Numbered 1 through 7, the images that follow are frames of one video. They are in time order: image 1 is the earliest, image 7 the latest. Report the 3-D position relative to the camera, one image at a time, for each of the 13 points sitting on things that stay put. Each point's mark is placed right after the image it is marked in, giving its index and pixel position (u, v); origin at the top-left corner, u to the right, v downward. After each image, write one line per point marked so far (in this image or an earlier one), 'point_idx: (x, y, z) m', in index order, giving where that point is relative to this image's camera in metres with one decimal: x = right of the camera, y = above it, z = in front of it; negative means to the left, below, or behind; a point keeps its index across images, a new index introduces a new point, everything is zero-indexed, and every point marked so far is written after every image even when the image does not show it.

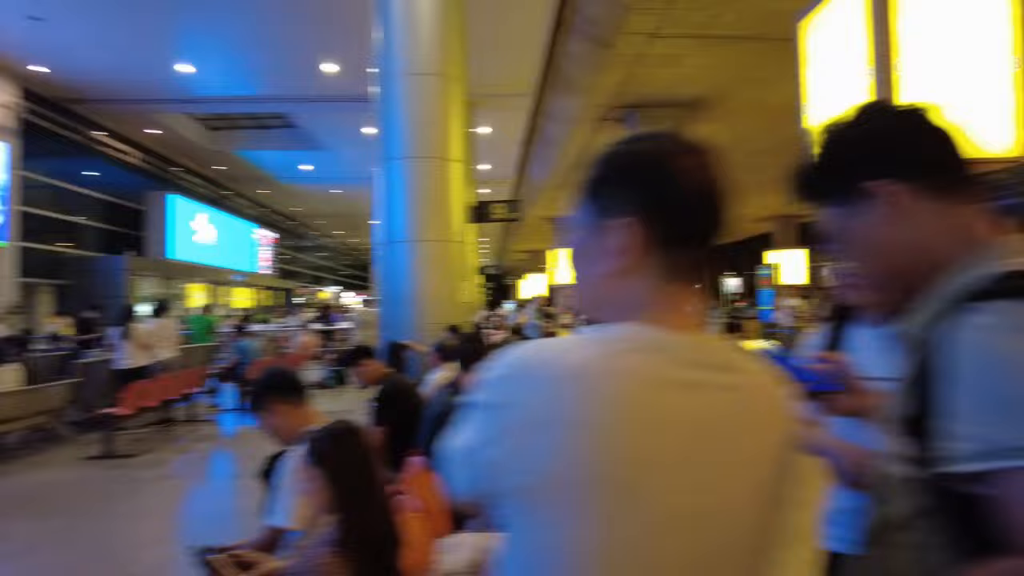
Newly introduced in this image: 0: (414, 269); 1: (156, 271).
0: (-1.1, +0.2, +7.4) m
1: (-12.1, +0.7, +21.8) m
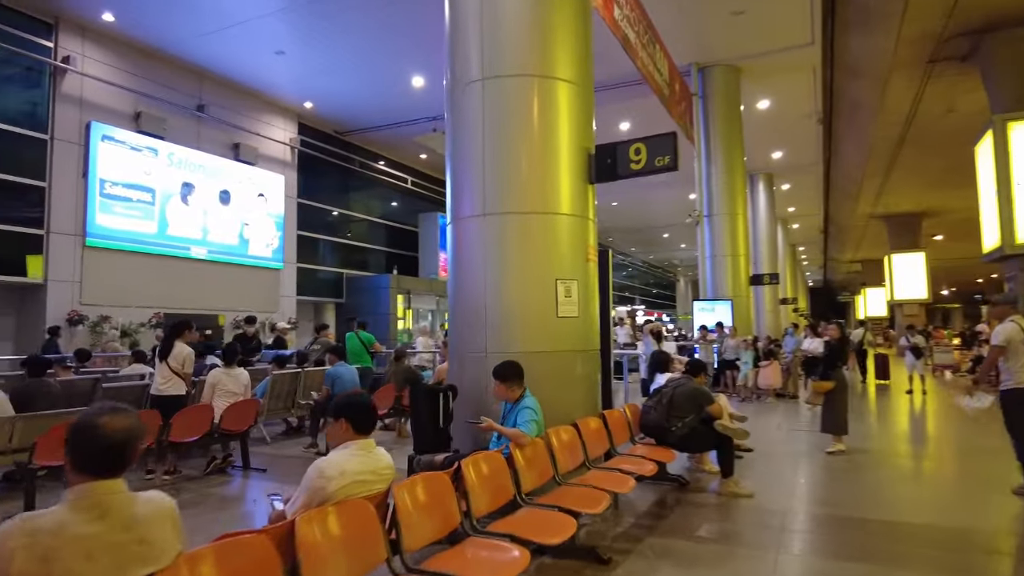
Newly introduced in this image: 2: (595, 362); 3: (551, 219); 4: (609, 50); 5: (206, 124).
0: (-0.1, +0.2, +4.4) m
1: (-3.1, +0.1, +22.3) m
2: (+0.6, -0.5, +4.7) m
3: (+0.3, +0.5, +4.5) m
4: (+2.0, +4.8, +13.4) m
5: (-7.6, +4.1, +16.3) m
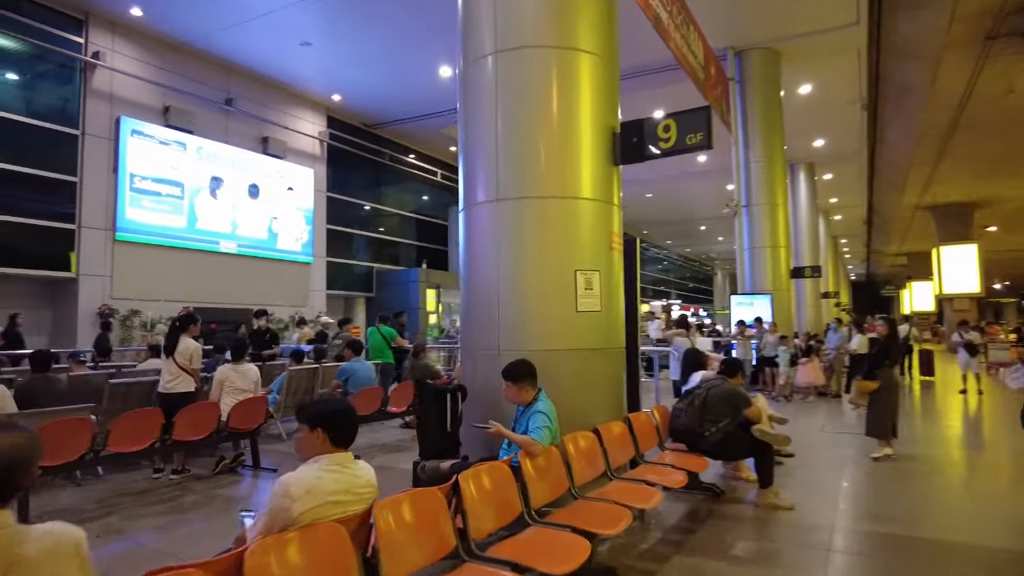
0: (0.0, +0.2, +4.1) m
1: (-2.1, +0.3, +22.1) m
2: (+0.7, -0.5, +4.3) m
3: (+0.4, +0.5, +4.1) m
4: (+2.5, +5.0, +12.9) m
5: (-6.9, +4.2, +16.3) m
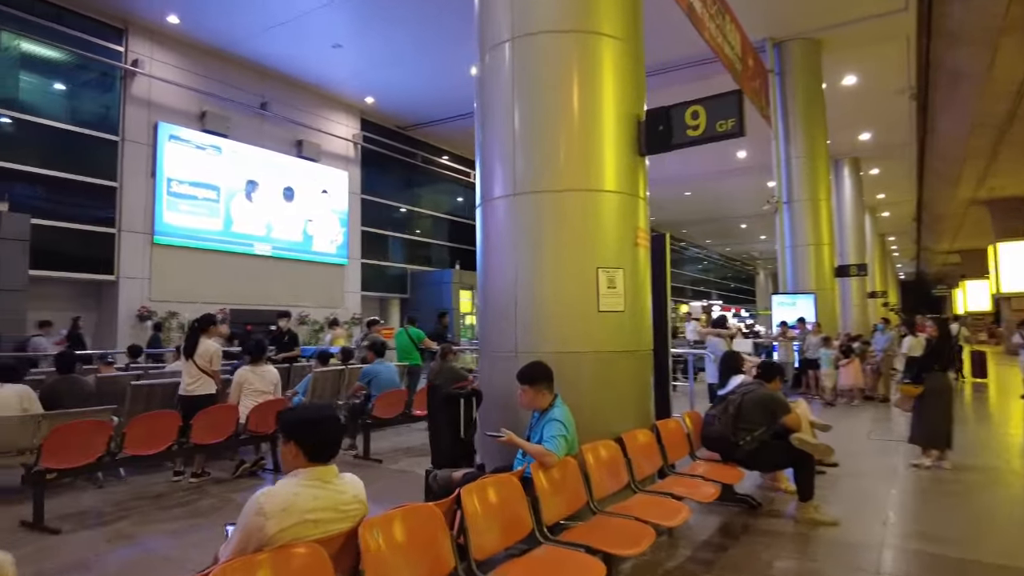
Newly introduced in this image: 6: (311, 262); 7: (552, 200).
0: (+0.1, +0.2, +3.9) m
1: (-0.9, +0.2, +22.0) m
2: (+0.8, -0.5, +4.1) m
3: (+0.5, +0.5, +3.9) m
4: (+3.1, +5.0, +12.5) m
5: (-6.1, +4.2, +16.4) m
6: (-5.3, +0.7, +17.2) m
7: (+0.2, +0.5, +3.9) m
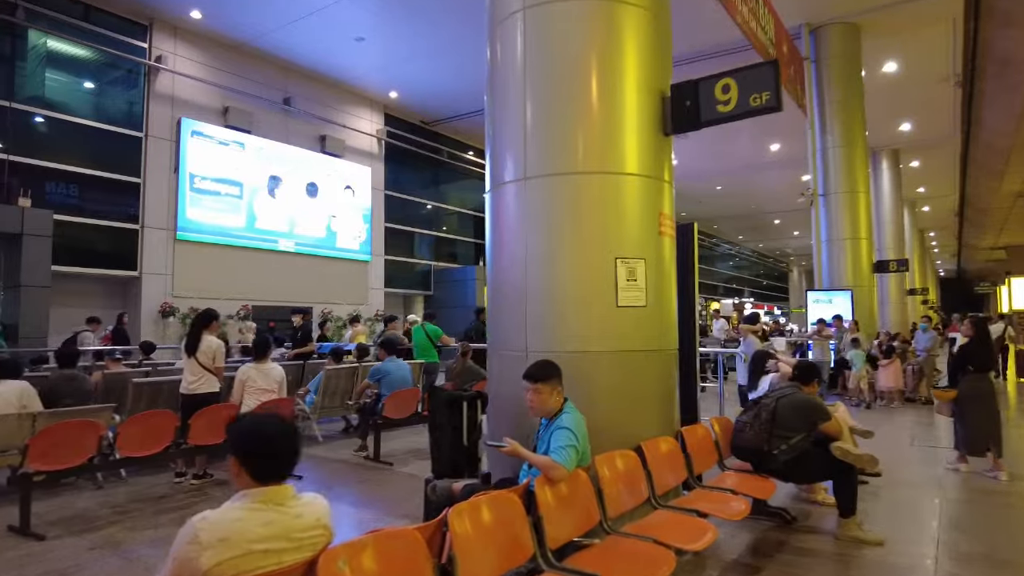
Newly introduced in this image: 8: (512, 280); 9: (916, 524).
0: (+0.1, +0.3, +3.6) m
1: (-0.1, +0.3, +21.7) m
2: (+0.9, -0.4, +3.7) m
3: (+0.5, +0.6, +3.5) m
4: (+3.6, +5.0, +12.0) m
5: (-5.5, +4.3, +16.4) m
6: (-4.7, +0.8, +17.1) m
7: (+0.3, +0.6, +3.5) m
8: (0.0, 0.0, +3.6) m
9: (+2.5, -1.5, +4.1) m
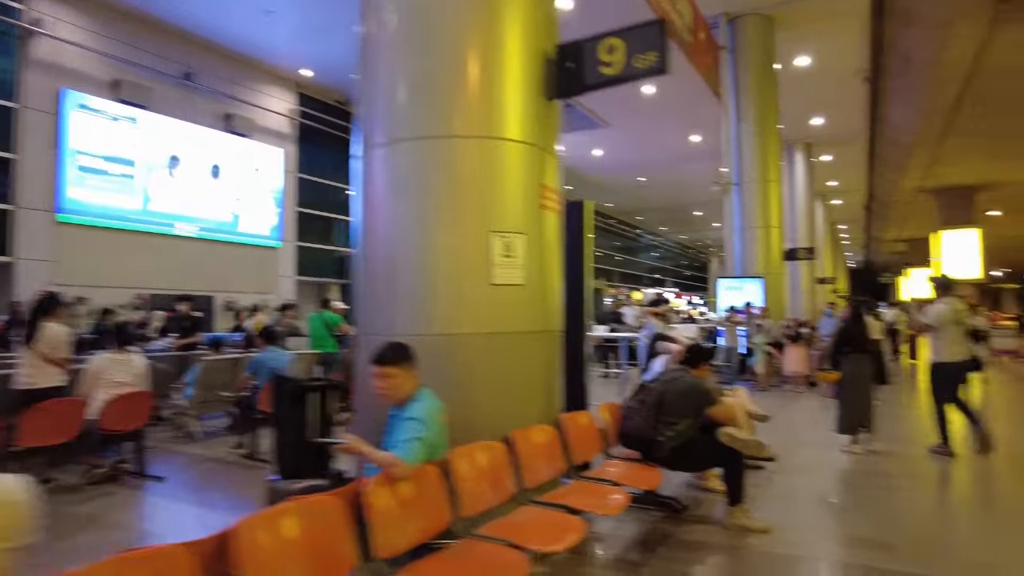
0: (-0.5, +0.4, +3.2) m
1: (-2.6, +0.7, +21.2) m
2: (+0.2, -0.3, +3.5) m
3: (-0.1, +0.7, +3.2) m
4: (+2.0, +5.3, +11.9) m
5: (-7.4, +4.6, +15.3) m
6: (-6.7, +1.1, +16.2) m
7: (-0.4, +0.7, +3.2) m
8: (-0.7, +0.2, +3.2) m
9: (+1.8, -1.3, +4.0) m
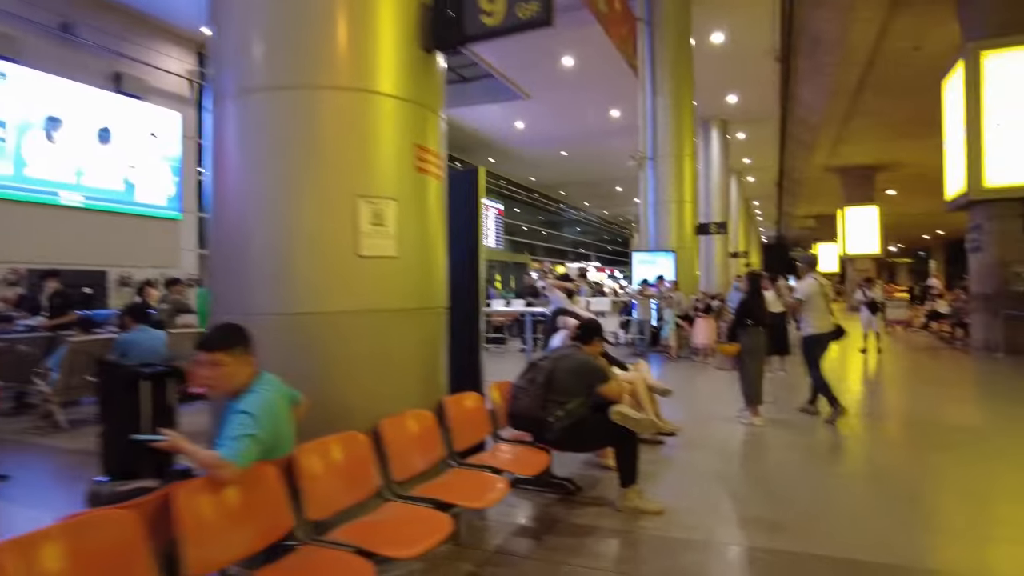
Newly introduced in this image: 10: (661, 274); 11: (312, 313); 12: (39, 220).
0: (-1.1, +0.5, +2.8) m
1: (-5.1, +1.5, +20.5) m
2: (-0.4, -0.2, +3.2) m
3: (-0.7, +0.8, +2.9) m
4: (+0.5, +5.7, +11.5) m
5: (-9.3, +5.1, +13.9) m
6: (-8.6, +1.7, +15.0) m
7: (-0.9, +0.8, +2.8) m
8: (-1.2, +0.3, +2.9) m
9: (+1.2, -1.2, +3.9) m
10: (+2.9, +0.3, +12.7) m
11: (-0.8, -0.1, +2.8) m
12: (-9.4, +1.3, +13.0) m
